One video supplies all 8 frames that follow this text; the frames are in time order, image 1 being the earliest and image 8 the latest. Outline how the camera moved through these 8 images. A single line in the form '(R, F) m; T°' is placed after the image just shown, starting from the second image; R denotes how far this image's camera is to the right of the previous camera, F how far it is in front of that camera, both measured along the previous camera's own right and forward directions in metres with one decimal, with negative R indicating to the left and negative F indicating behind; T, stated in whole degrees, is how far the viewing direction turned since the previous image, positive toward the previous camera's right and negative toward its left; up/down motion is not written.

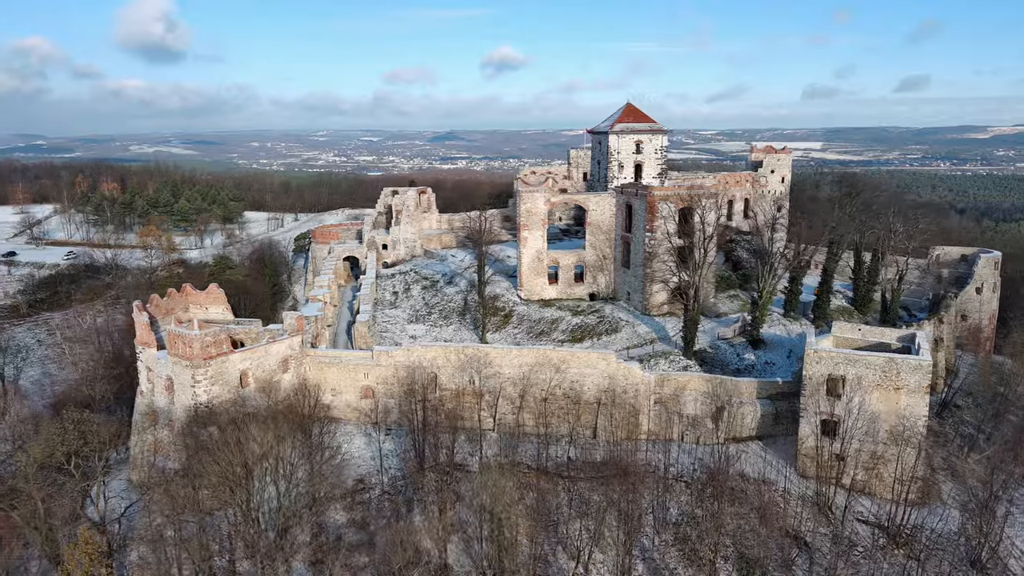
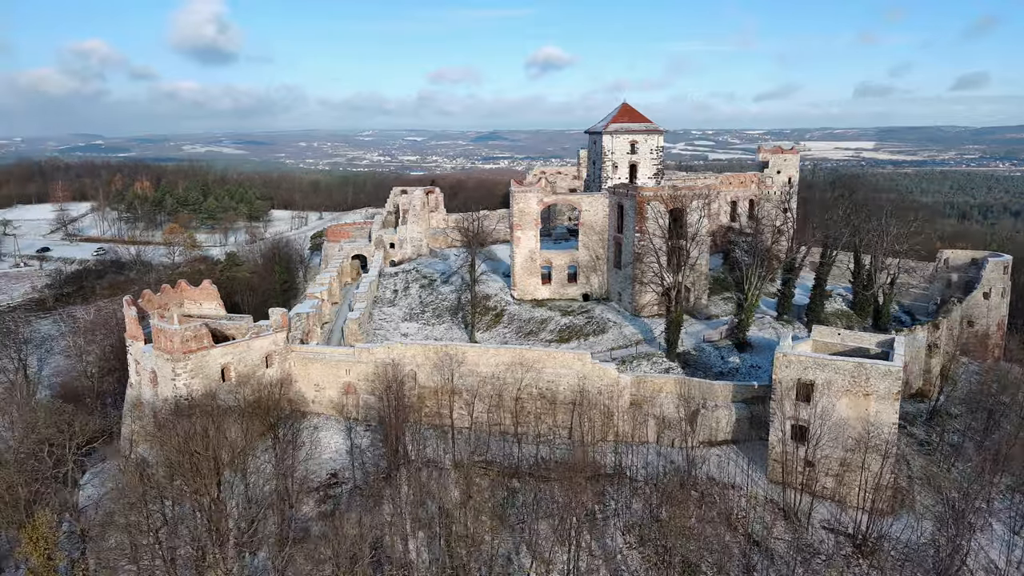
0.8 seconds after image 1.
(+2.1, -0.1) m; -3°
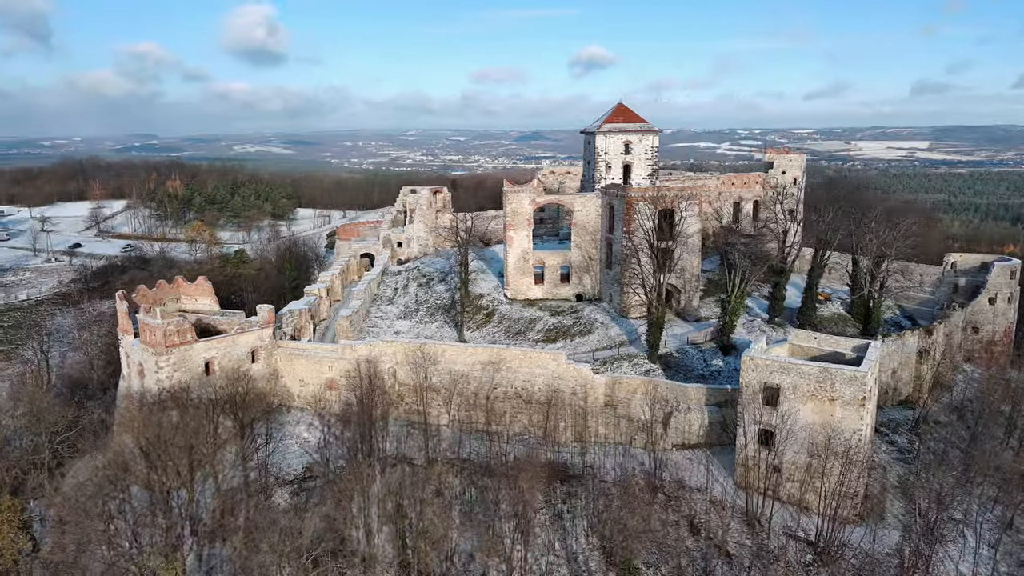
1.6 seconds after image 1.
(+2.1, -0.1) m; -3°
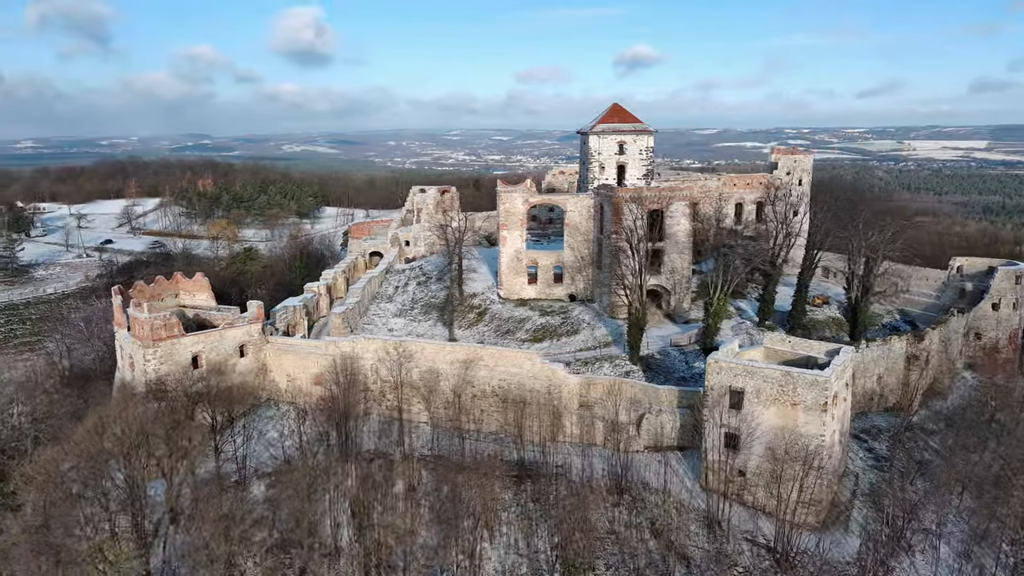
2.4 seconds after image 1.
(+2.0, -0.1) m; -3°
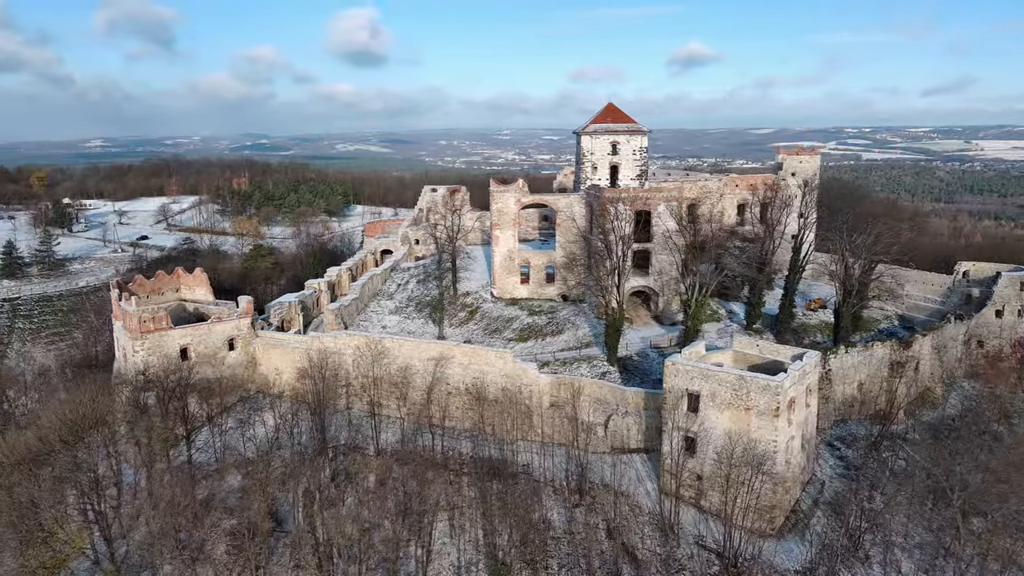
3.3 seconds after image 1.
(+2.4, -0.1) m; -4°
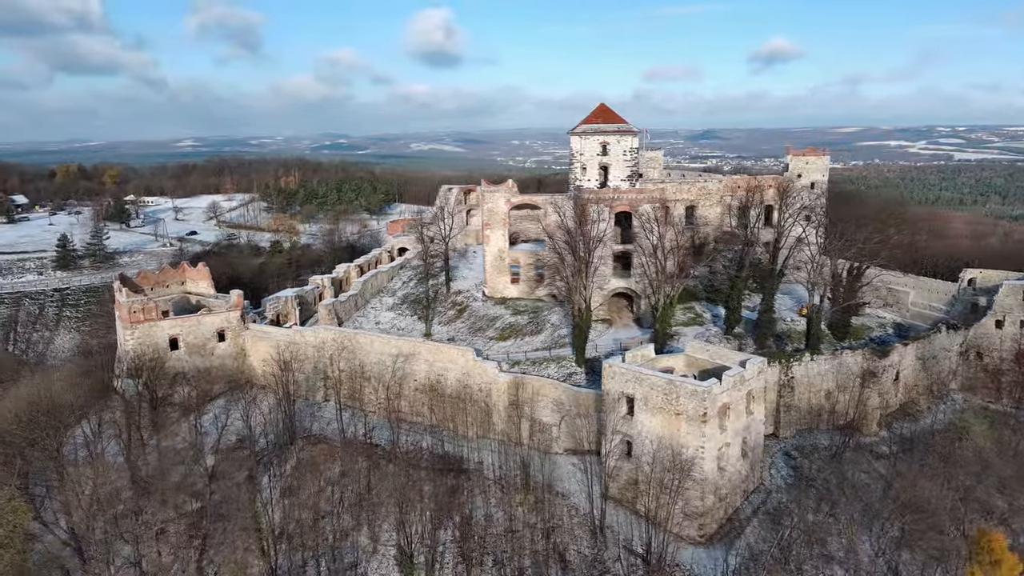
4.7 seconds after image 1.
(+3.4, -0.1) m; -5°
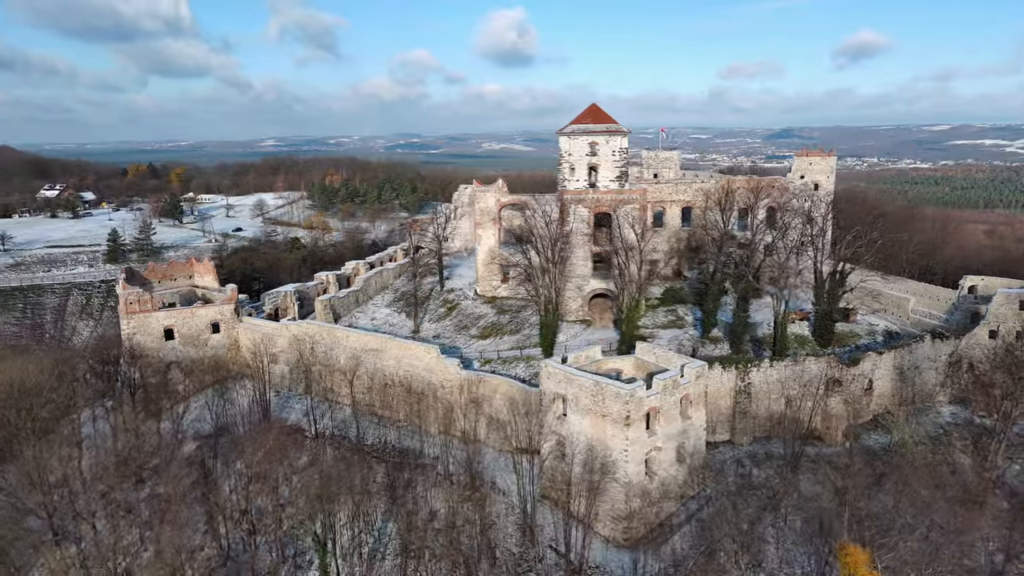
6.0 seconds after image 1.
(+3.4, -0.1) m; -5°
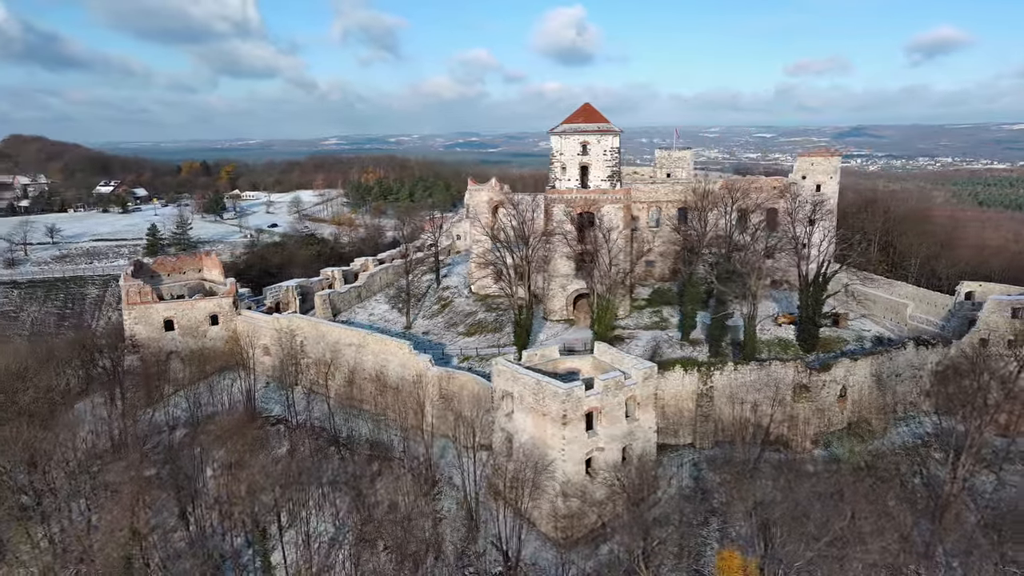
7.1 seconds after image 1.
(+2.7, -0.1) m; -4°
